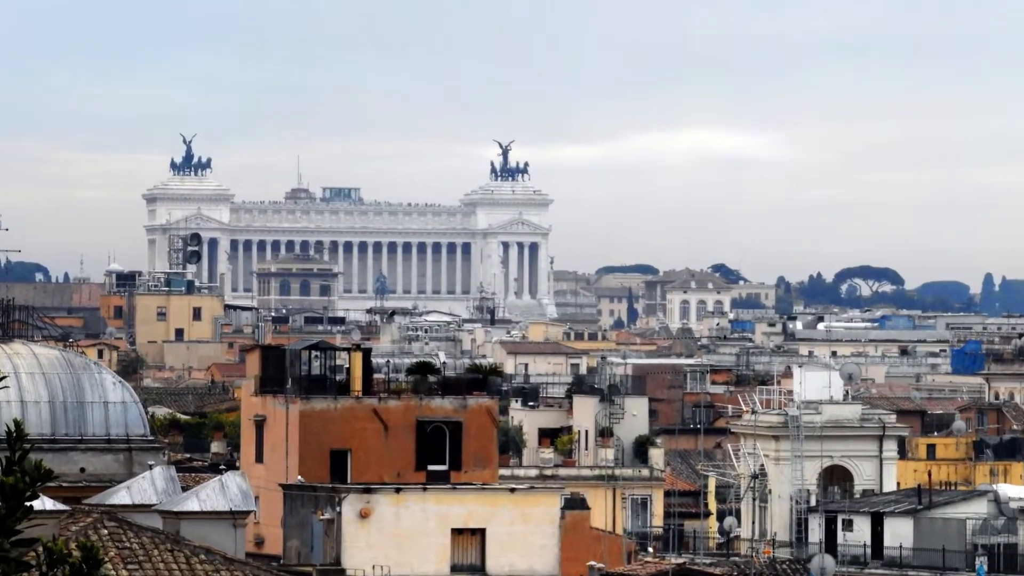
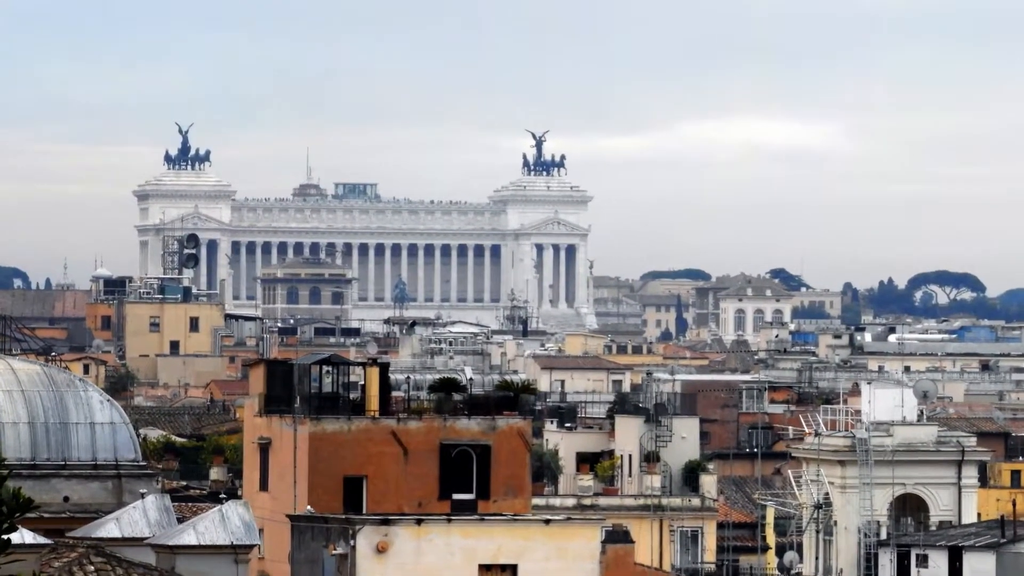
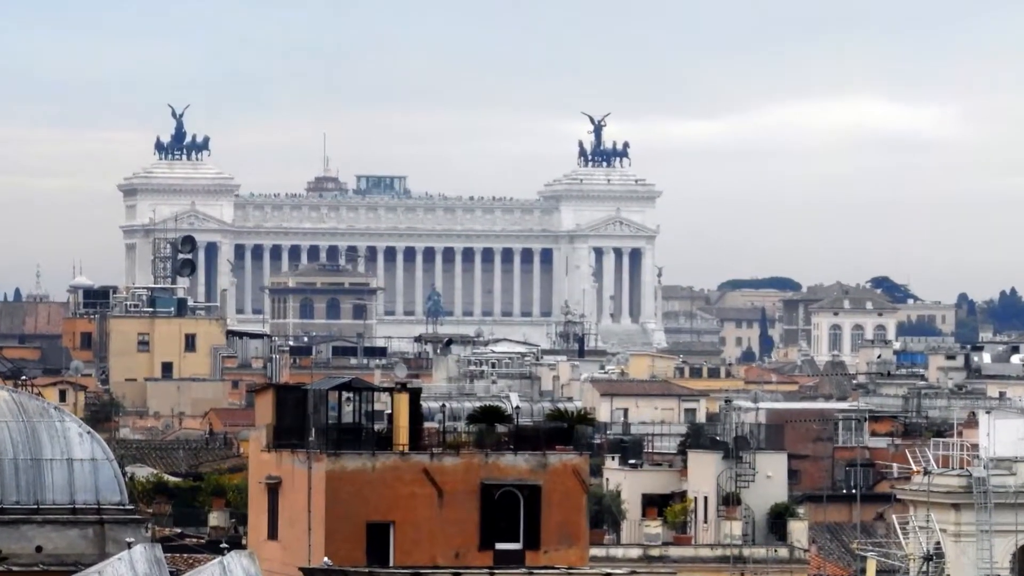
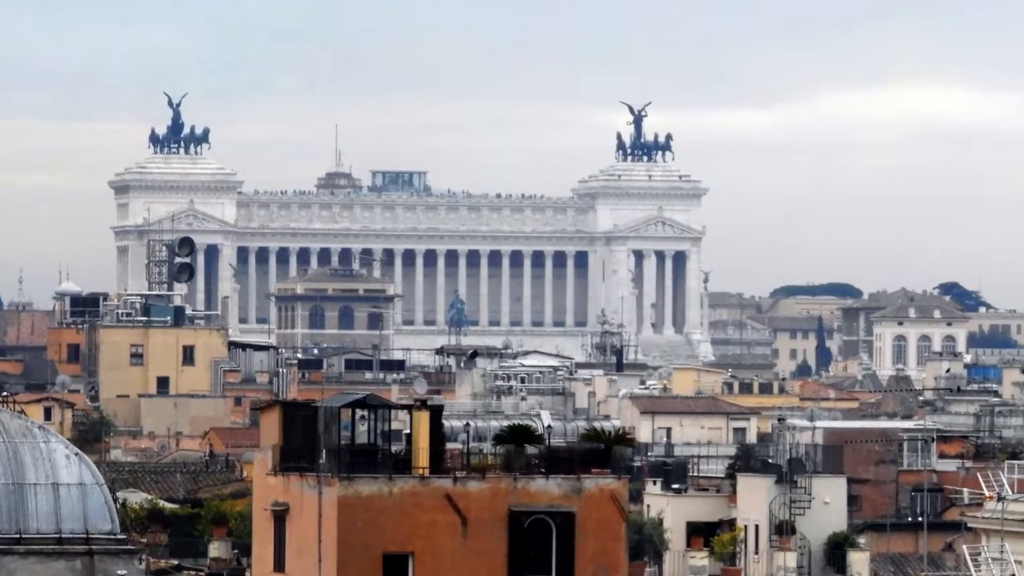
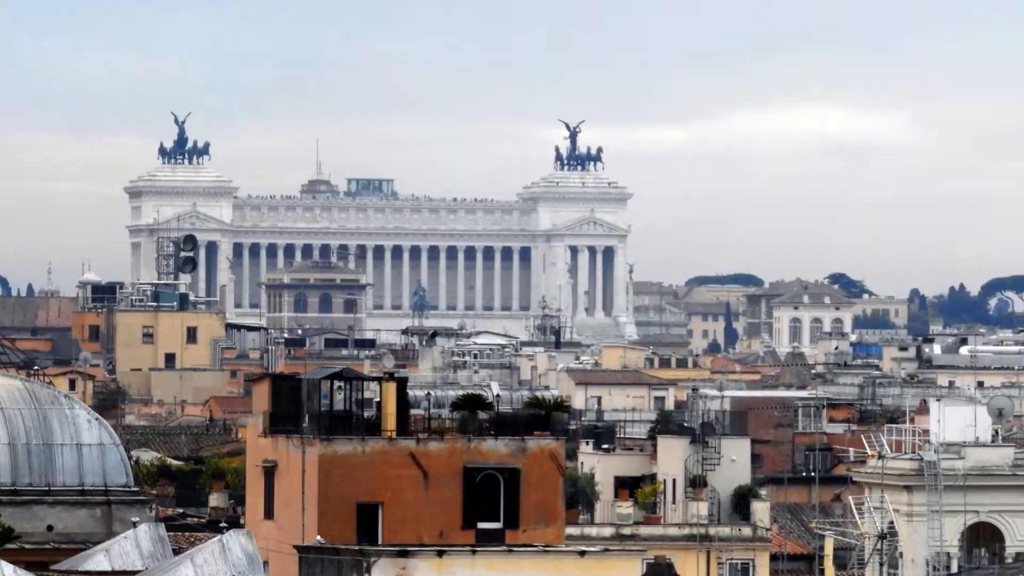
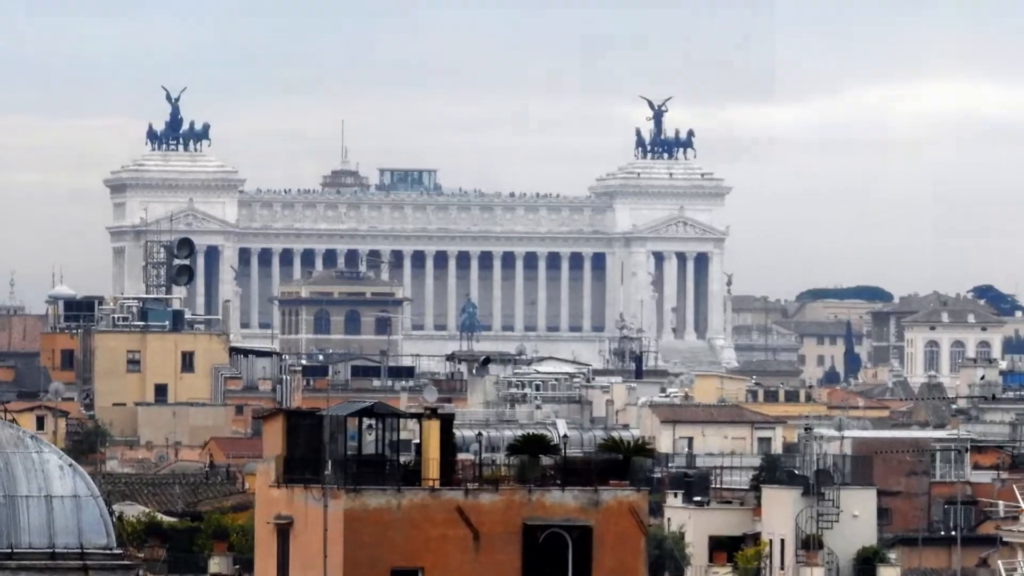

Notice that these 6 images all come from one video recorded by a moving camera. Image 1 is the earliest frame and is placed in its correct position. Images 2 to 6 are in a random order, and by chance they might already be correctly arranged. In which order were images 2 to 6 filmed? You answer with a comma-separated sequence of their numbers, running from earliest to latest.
2, 5, 3, 4, 6
